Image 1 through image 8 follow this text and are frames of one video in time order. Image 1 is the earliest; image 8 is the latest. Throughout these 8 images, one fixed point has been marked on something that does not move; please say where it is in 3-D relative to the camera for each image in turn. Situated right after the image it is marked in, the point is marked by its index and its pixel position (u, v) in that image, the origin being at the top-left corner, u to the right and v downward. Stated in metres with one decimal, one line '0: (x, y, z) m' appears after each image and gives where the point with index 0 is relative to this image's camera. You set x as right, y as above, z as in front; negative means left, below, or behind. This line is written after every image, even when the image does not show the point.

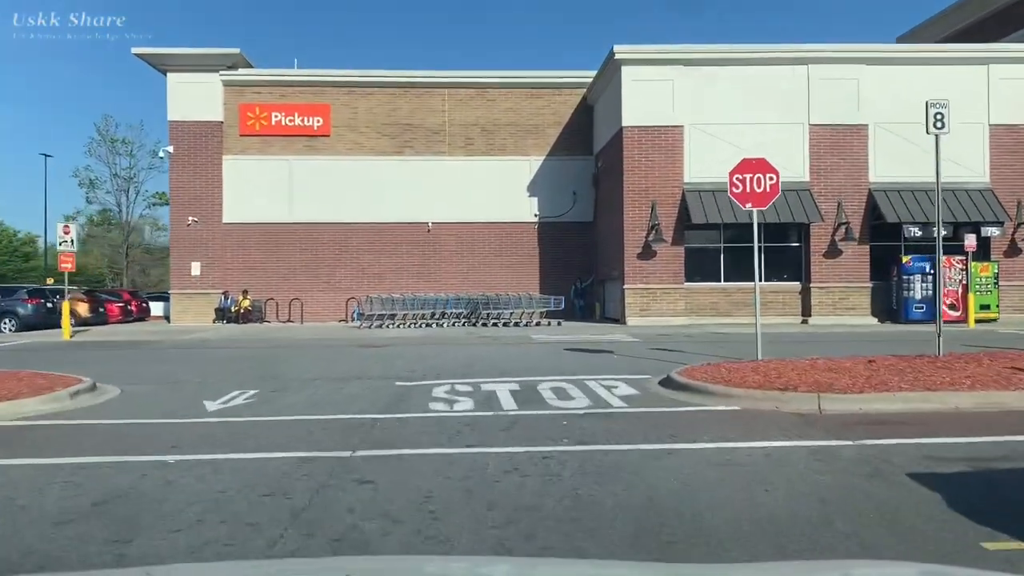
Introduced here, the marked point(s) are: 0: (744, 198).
0: (+3.4, +1.3, +12.7) m
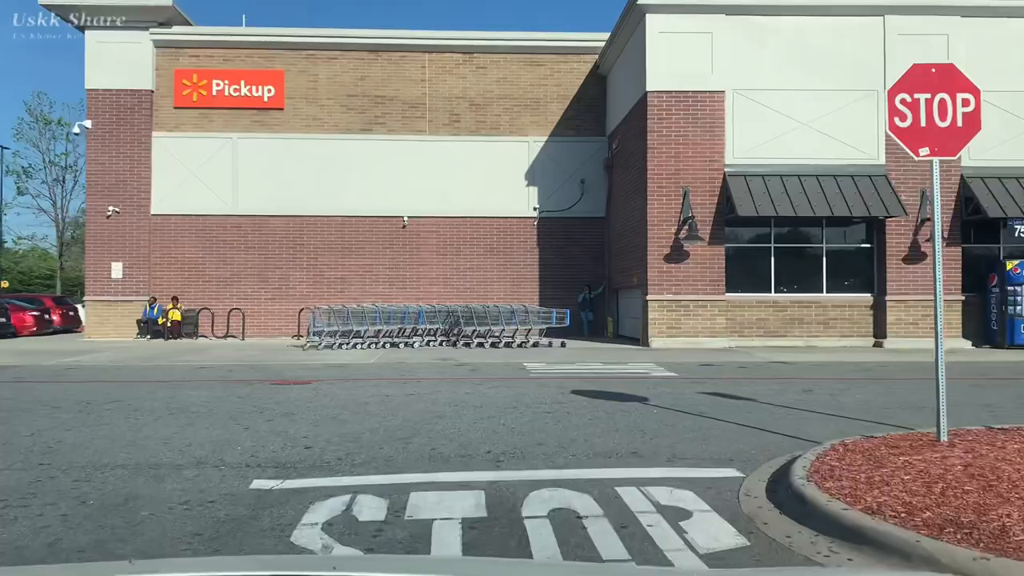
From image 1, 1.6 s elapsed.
0: (+3.1, +1.2, +6.8) m
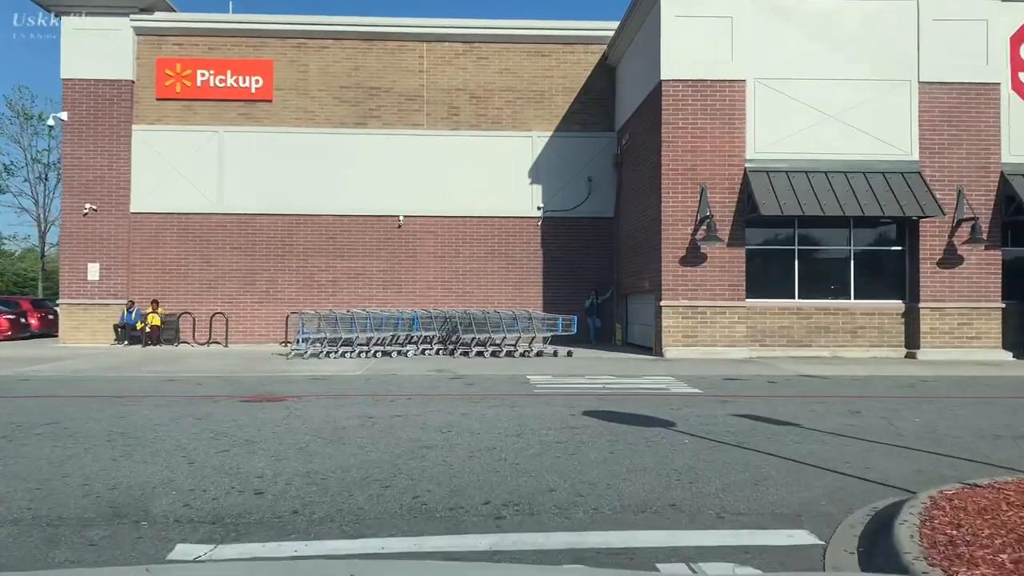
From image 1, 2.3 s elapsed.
0: (+3.2, +1.1, +5.2) m
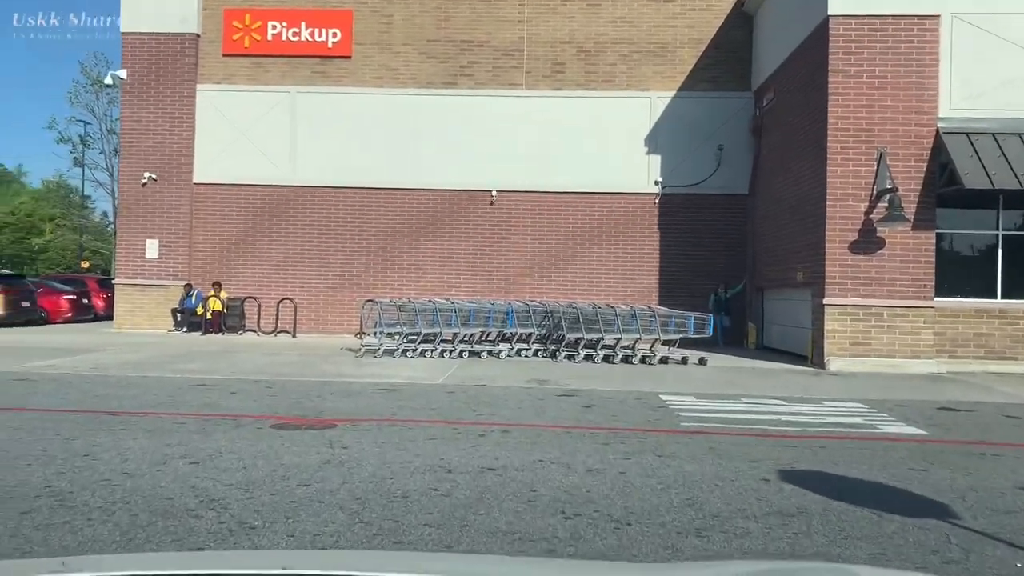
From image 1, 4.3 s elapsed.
0: (+3.9, +1.1, +1.2) m
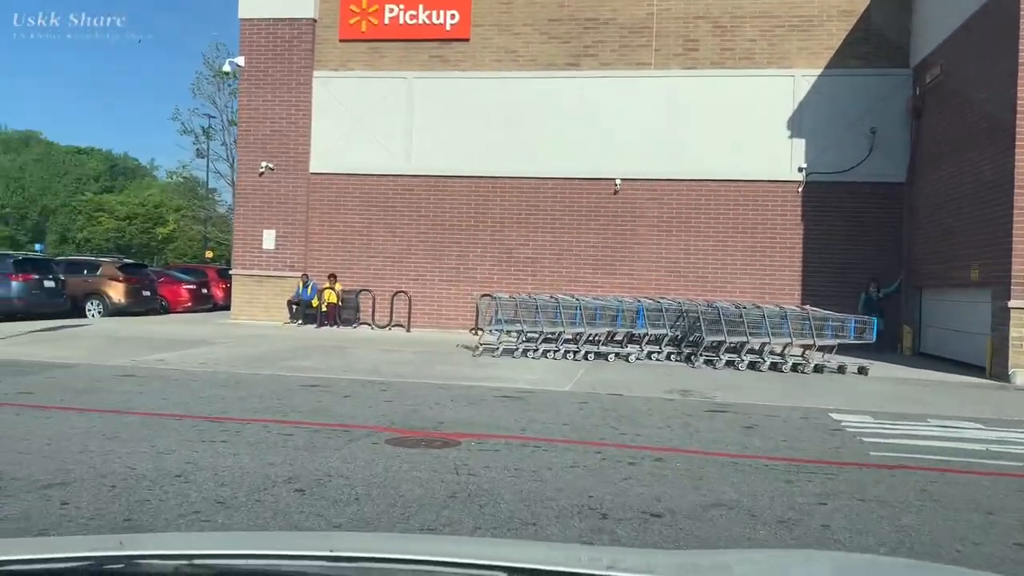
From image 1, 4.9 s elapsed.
0: (+4.2, +1.0, -0.6) m
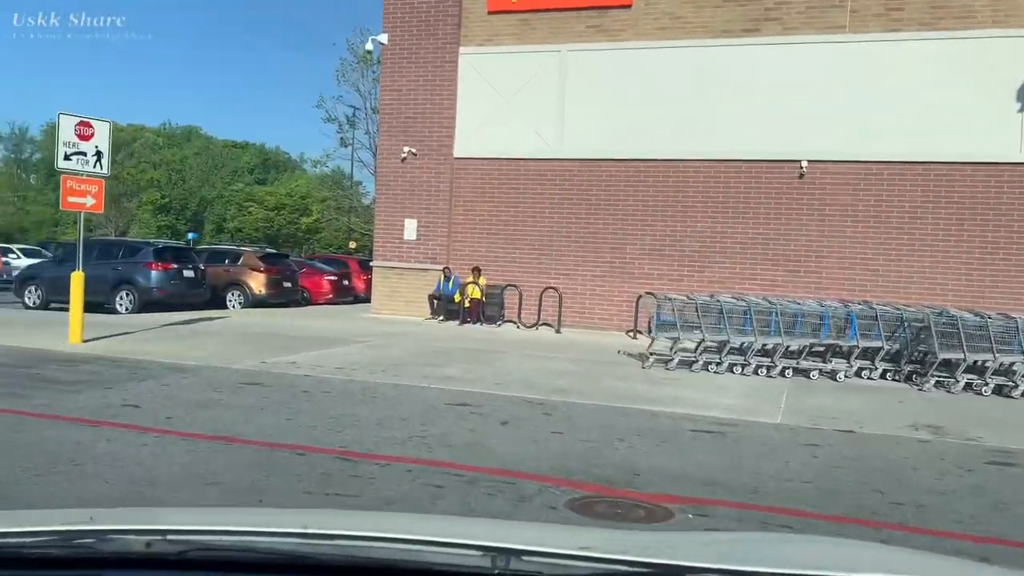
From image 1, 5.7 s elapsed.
0: (+4.4, +0.8, -3.3) m
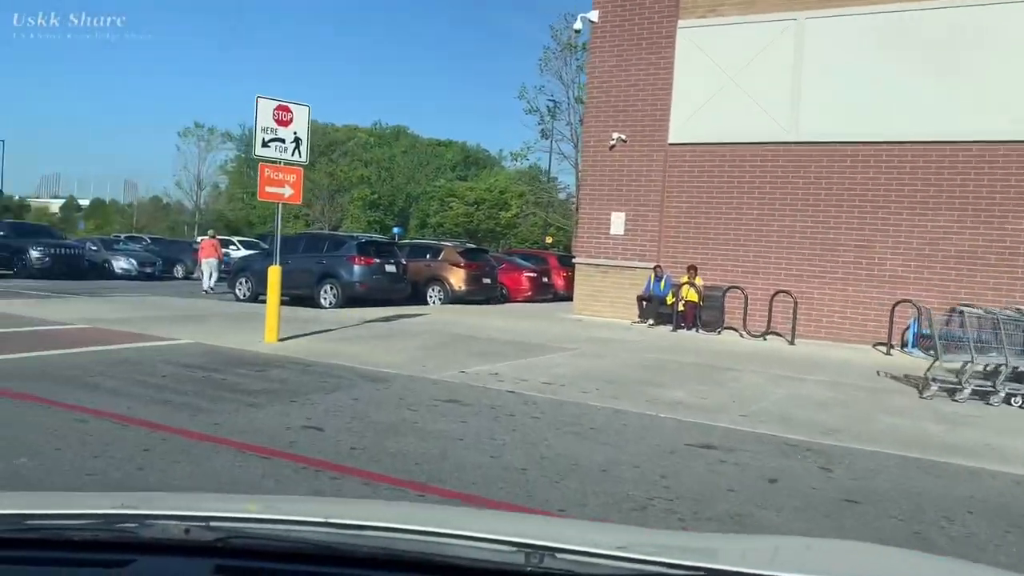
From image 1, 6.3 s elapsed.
0: (+3.7, +0.6, -5.9) m
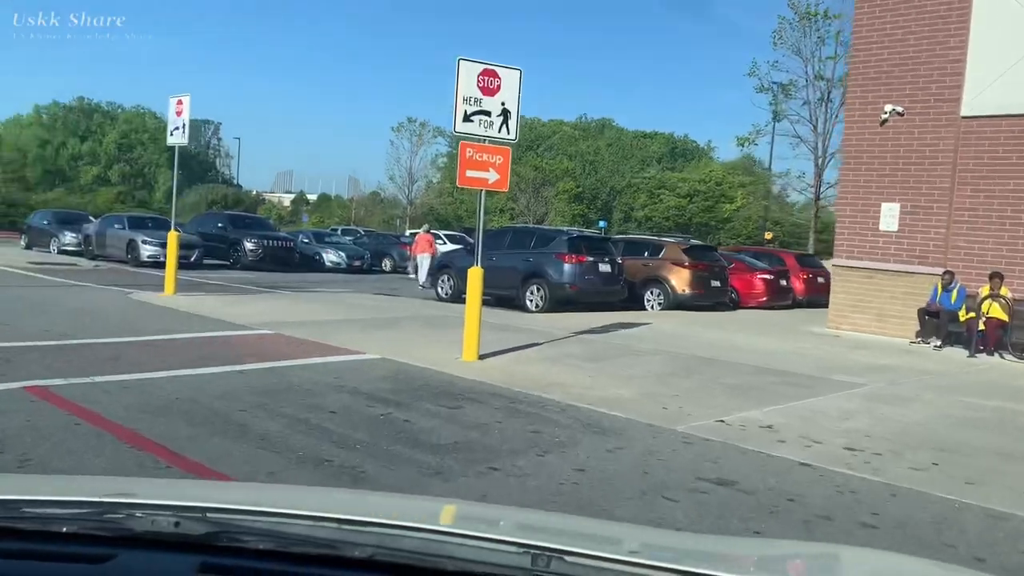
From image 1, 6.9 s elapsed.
0: (+2.3, +0.3, -9.0) m
